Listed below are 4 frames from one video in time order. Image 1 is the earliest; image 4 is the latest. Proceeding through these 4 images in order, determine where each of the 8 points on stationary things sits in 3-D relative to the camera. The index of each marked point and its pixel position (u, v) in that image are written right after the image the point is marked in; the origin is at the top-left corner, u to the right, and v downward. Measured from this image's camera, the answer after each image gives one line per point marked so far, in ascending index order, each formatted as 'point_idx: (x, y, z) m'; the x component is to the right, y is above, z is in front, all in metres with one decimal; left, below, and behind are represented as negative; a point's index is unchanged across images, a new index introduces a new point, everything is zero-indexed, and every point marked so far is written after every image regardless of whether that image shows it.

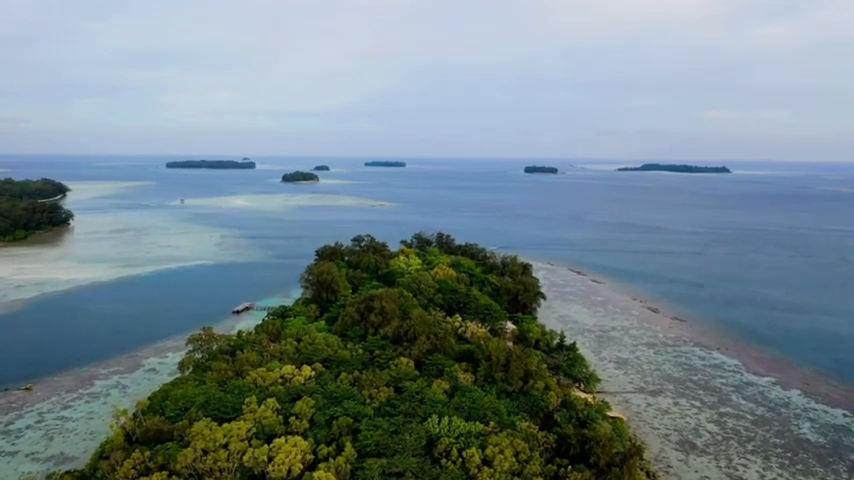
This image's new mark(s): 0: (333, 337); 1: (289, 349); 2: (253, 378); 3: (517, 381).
0: (-3.0, -3.1, +18.5) m
1: (-4.1, -3.3, +17.3) m
2: (-4.7, -3.7, +15.3) m
3: (+2.5, -3.9, +15.8) m
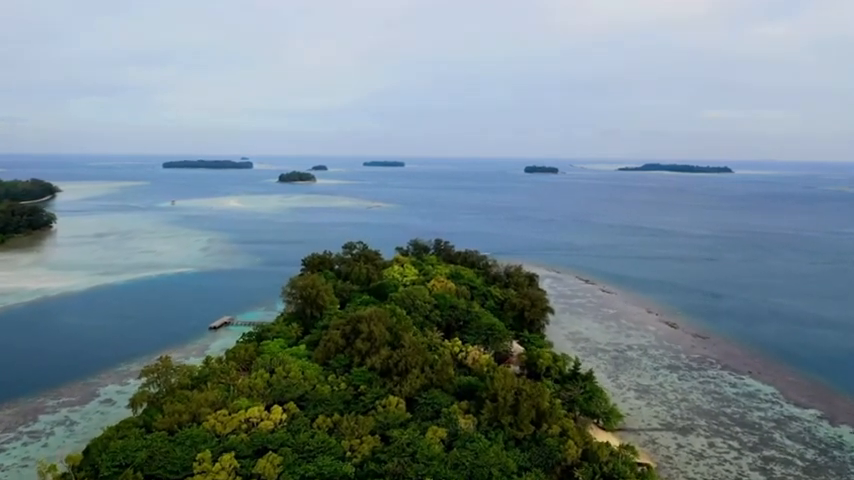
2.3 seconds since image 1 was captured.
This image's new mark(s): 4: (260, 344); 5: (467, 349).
0: (-3.2, -3.5, +16.0) m
1: (-4.3, -3.7, +14.7) m
2: (-4.8, -4.1, +12.7) m
3: (+2.3, -4.3, +13.3) m
4: (-5.4, -3.4, +18.6) m
5: (+1.3, -3.4, +17.9) m
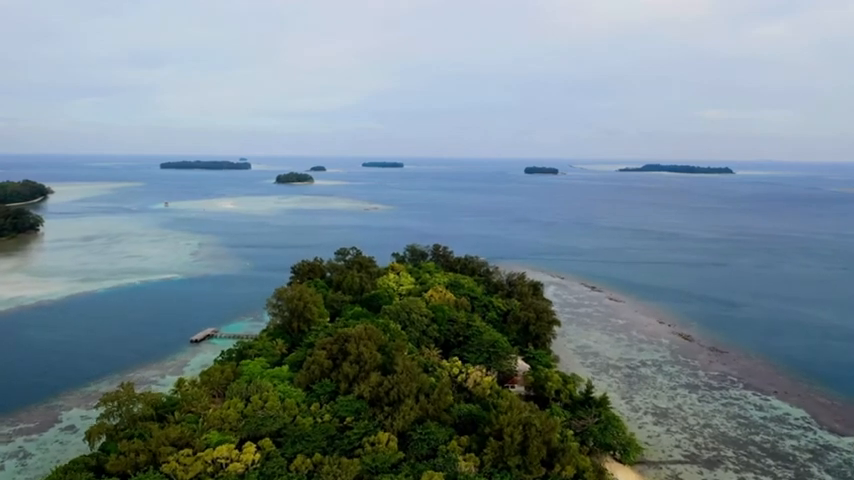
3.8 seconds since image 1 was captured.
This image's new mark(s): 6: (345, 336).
0: (-3.3, -3.8, +14.2) m
1: (-4.4, -4.0, +13.0) m
2: (-4.9, -4.3, +11.0) m
3: (+2.2, -4.5, +11.5) m
4: (-5.5, -3.6, +16.8) m
5: (+1.2, -3.7, +16.2) m
6: (-2.2, -2.6, +15.8) m
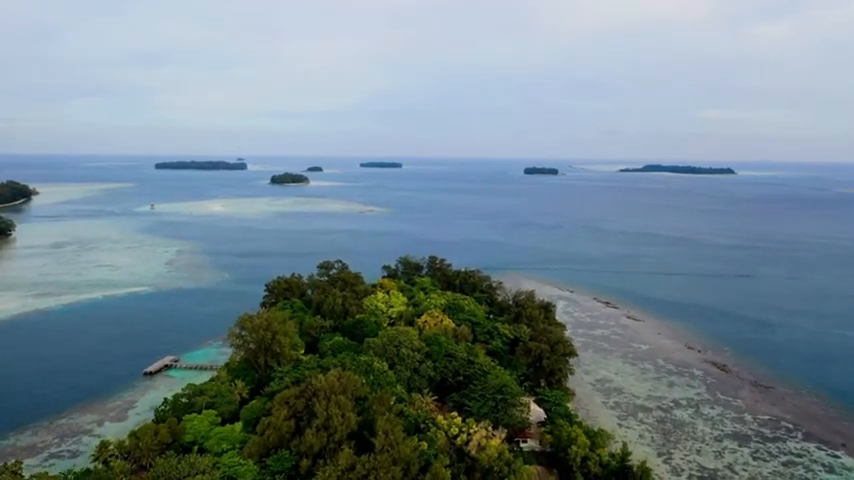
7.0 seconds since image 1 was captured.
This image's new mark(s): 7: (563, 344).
0: (-3.5, -4.3, +10.8) m
1: (-4.6, -4.5, +9.5) m
2: (-5.1, -4.9, +7.5) m
3: (+2.0, -5.1, +8.1) m
4: (-5.7, -4.2, +13.3) m
5: (+1.0, -4.2, +12.7) m
6: (-2.4, -3.2, +12.4) m
7: (+4.4, -3.3, +18.5) m
